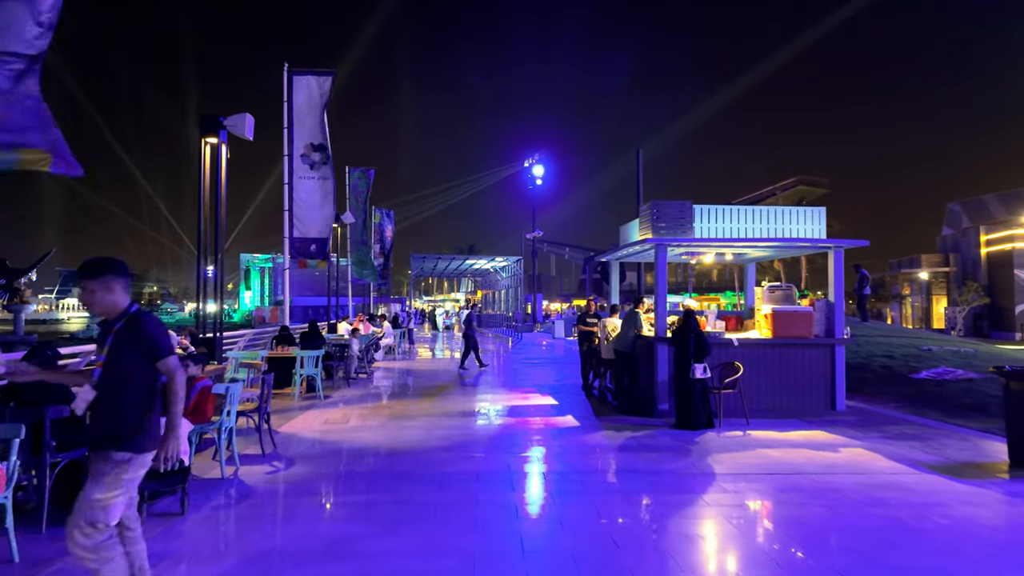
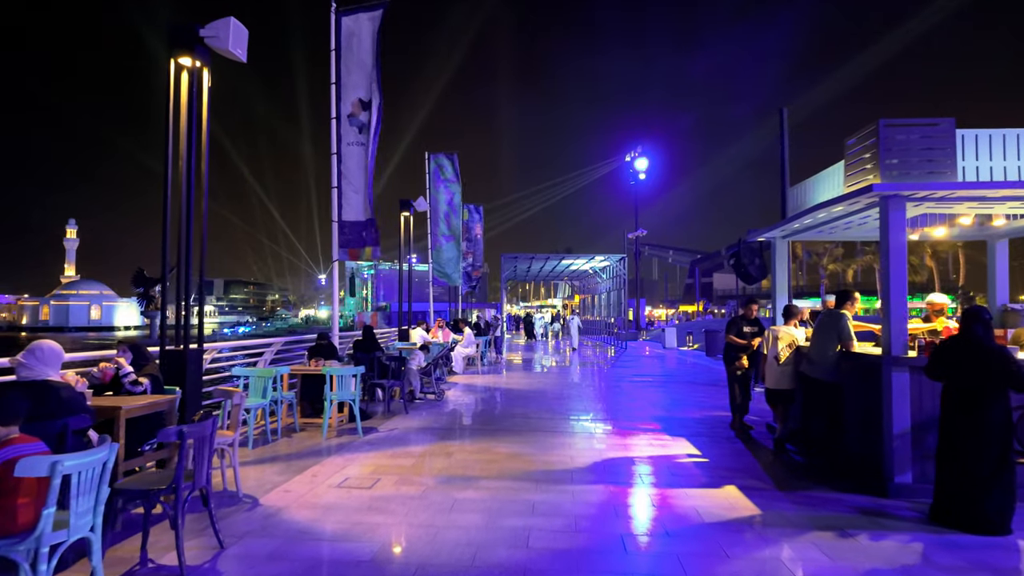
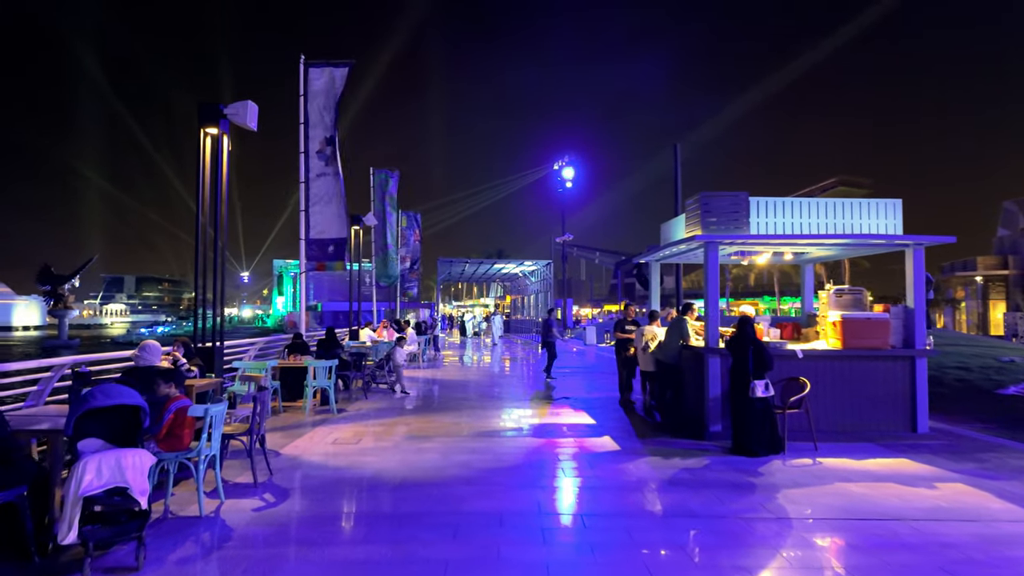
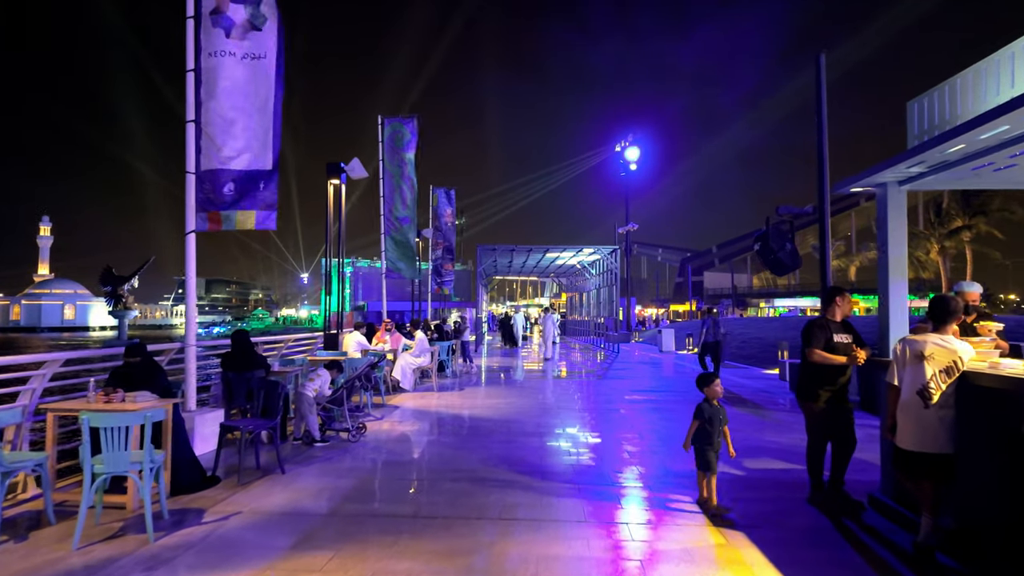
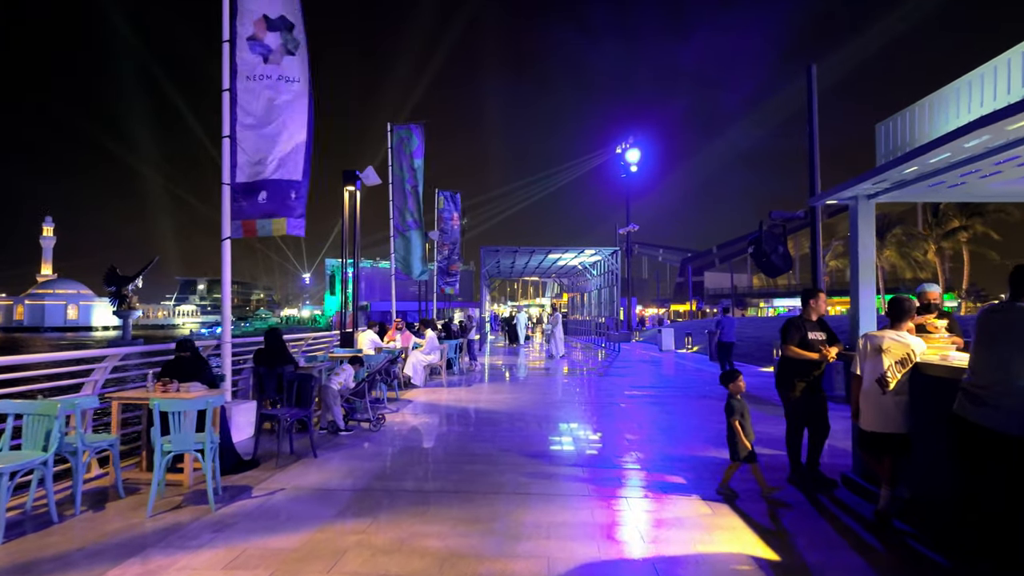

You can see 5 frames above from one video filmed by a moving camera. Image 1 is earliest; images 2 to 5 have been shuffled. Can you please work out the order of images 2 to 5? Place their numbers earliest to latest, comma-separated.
3, 2, 5, 4
